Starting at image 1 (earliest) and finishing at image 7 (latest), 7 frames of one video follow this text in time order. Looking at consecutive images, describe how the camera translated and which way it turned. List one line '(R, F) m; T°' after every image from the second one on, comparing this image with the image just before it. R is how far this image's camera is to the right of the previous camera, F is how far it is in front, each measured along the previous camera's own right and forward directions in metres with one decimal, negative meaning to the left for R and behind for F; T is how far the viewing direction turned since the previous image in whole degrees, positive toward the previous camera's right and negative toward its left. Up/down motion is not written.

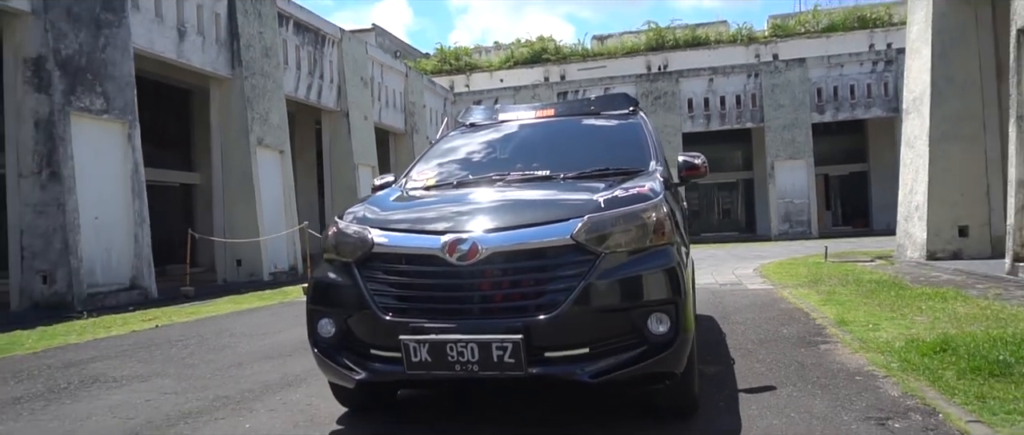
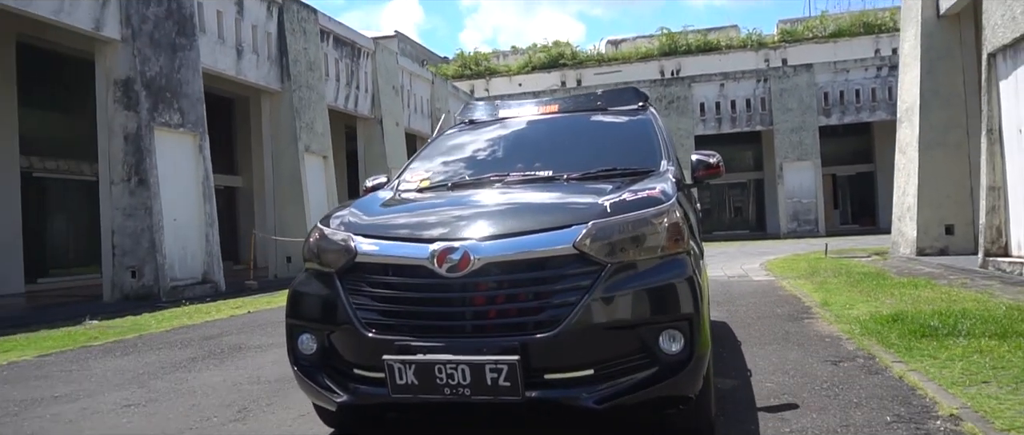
(-0.4, -1.6) m; -1°
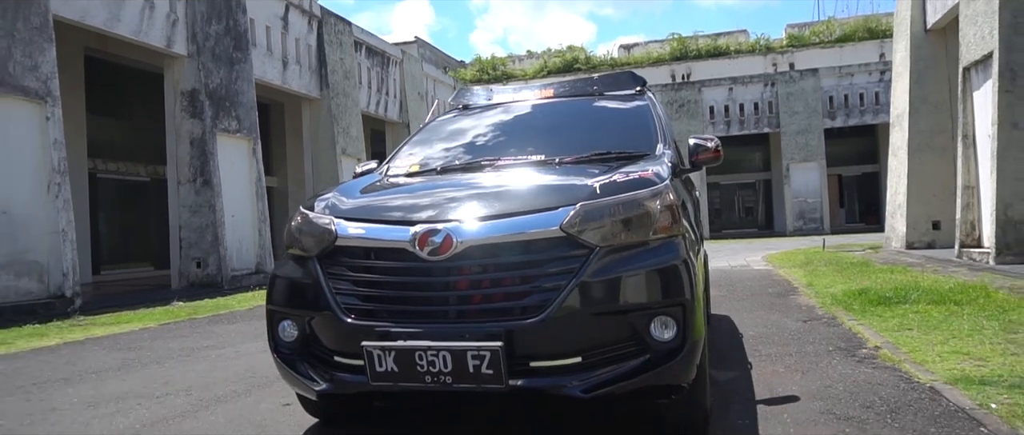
(-0.3, -1.6) m; -1°
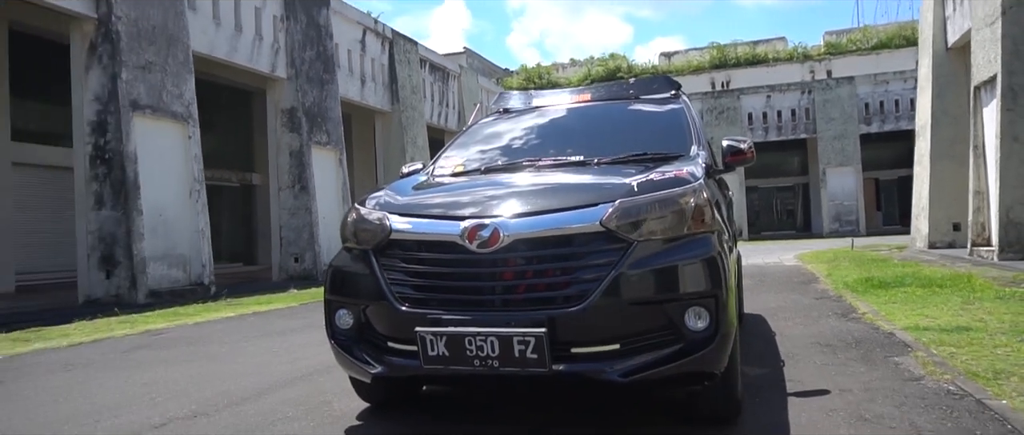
(-0.5, -2.1) m; -3°
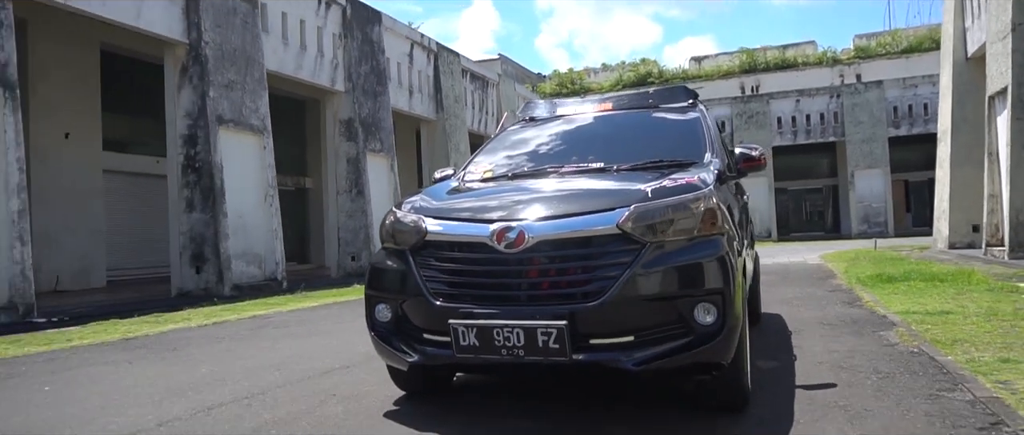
(-0.3, -1.4) m; -2°
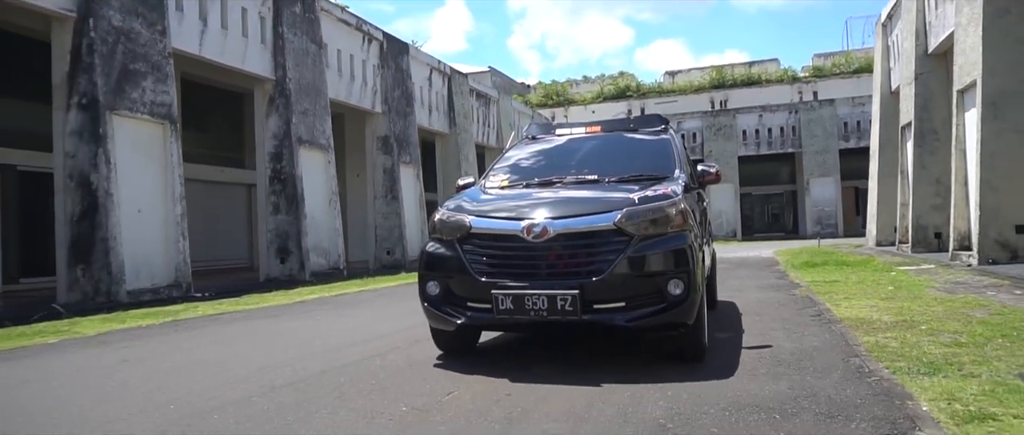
(-1.2, -3.9) m; +2°
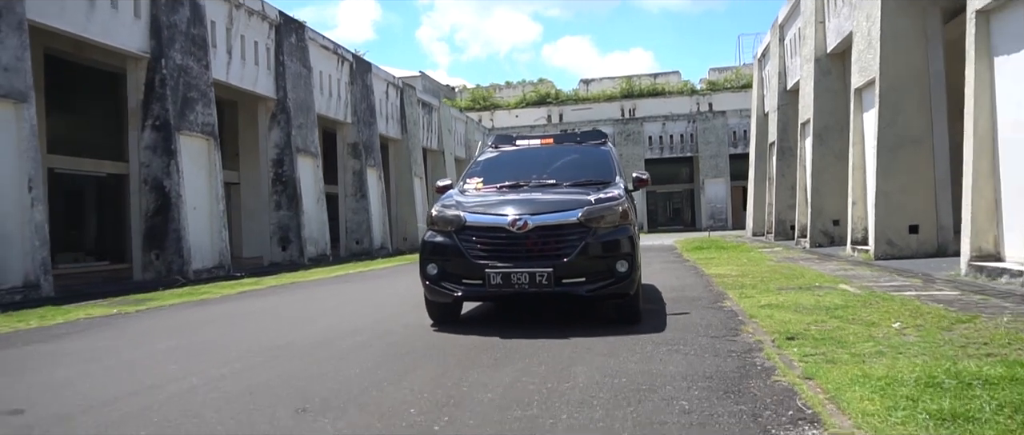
(-1.6, -4.5) m; +7°
